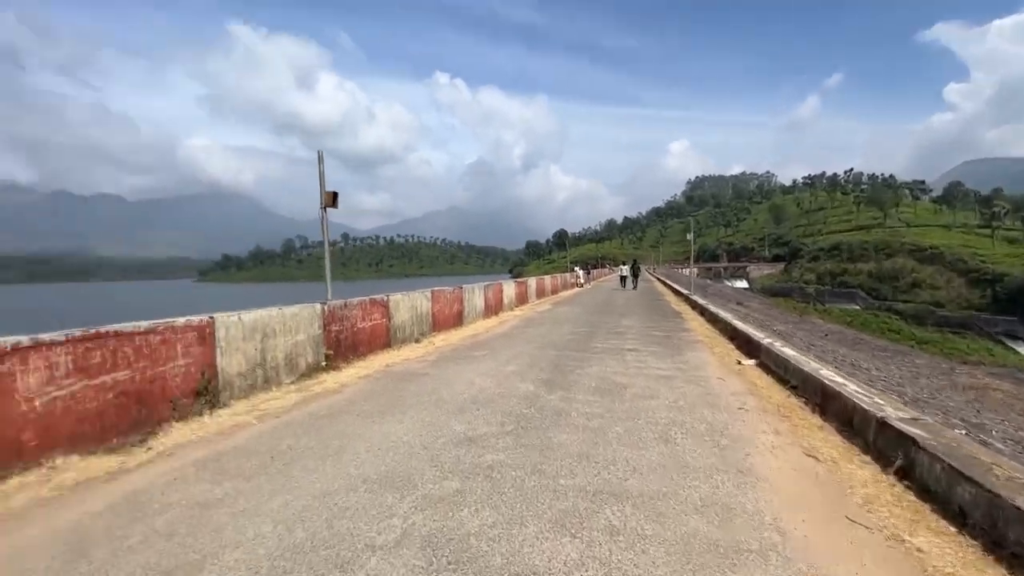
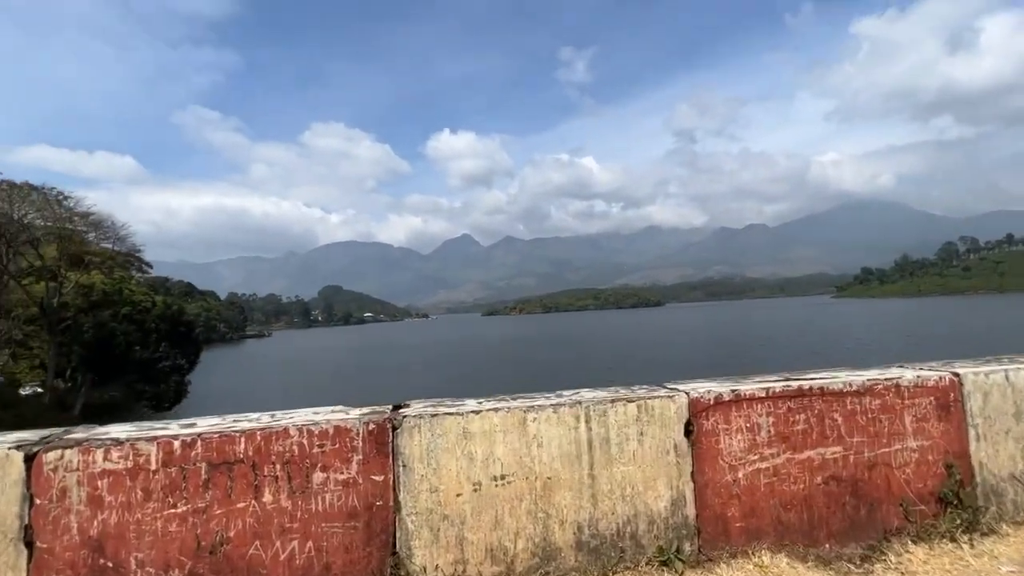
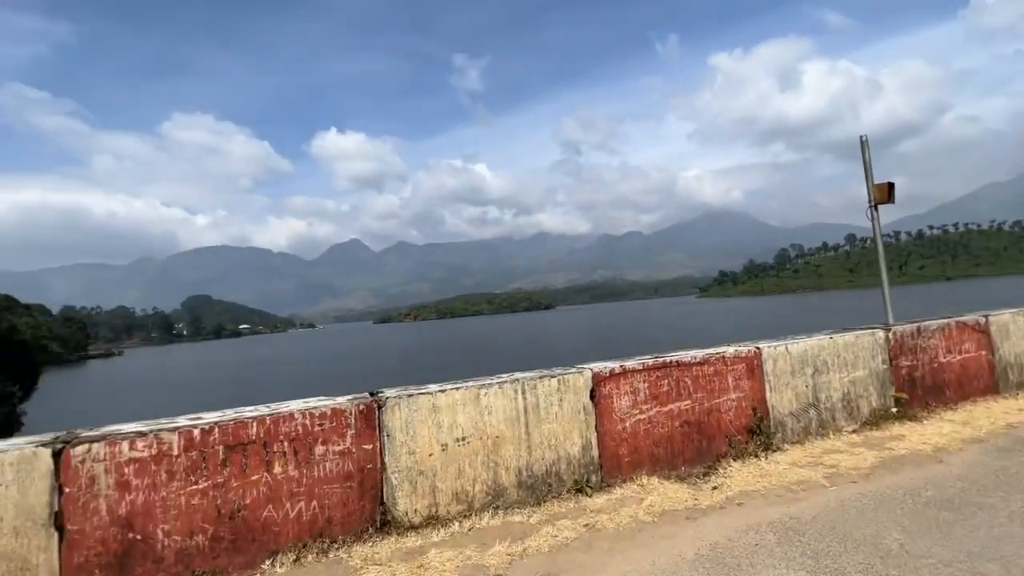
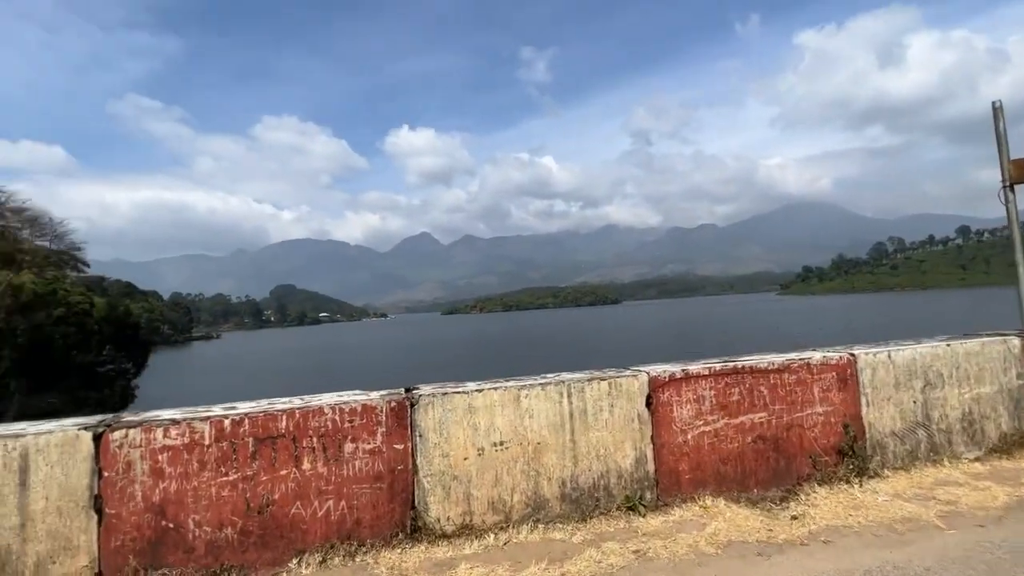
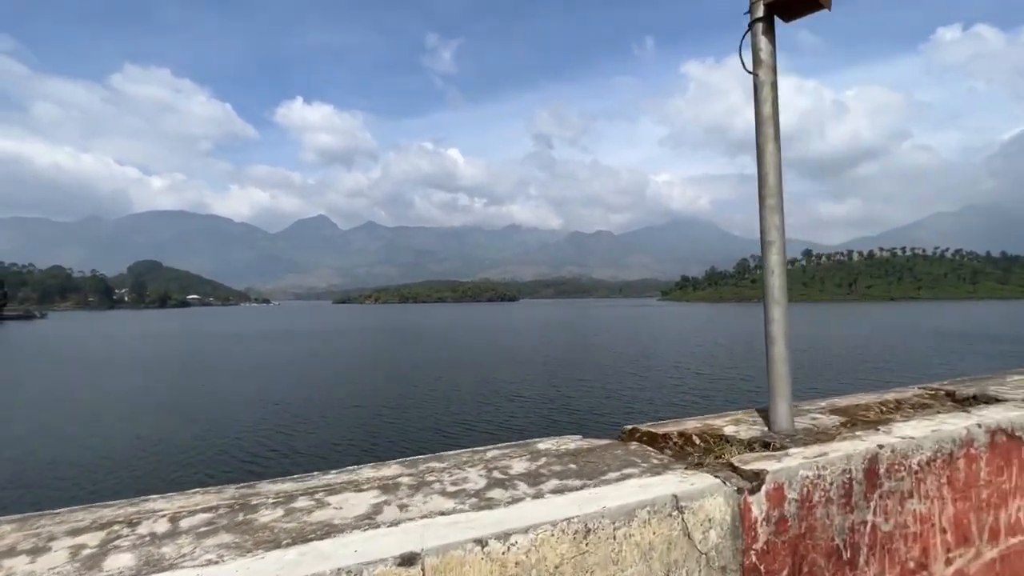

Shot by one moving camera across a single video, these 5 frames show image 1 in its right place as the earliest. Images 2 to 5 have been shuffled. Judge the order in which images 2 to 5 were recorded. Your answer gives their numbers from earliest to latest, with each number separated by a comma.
3, 4, 2, 5
